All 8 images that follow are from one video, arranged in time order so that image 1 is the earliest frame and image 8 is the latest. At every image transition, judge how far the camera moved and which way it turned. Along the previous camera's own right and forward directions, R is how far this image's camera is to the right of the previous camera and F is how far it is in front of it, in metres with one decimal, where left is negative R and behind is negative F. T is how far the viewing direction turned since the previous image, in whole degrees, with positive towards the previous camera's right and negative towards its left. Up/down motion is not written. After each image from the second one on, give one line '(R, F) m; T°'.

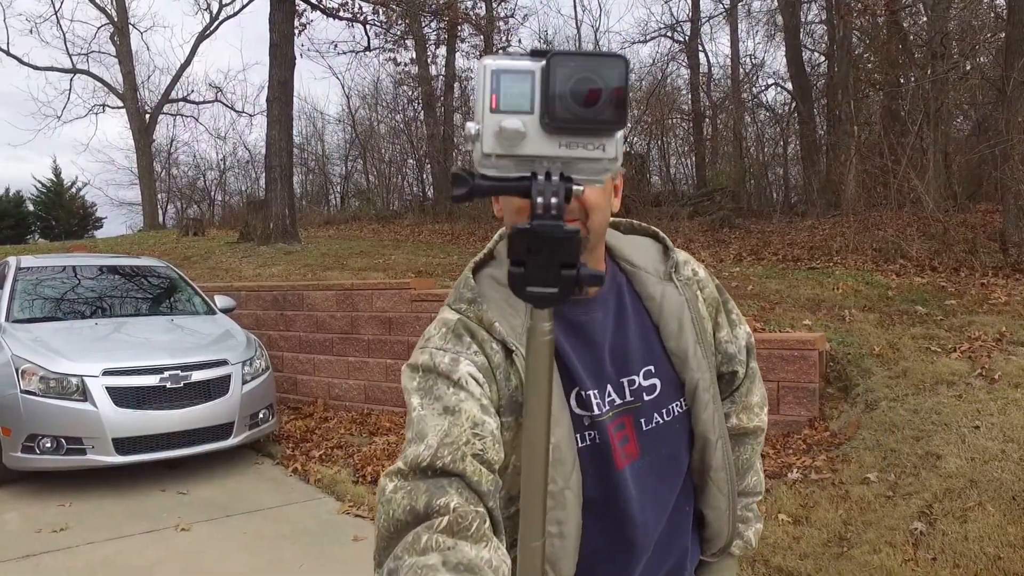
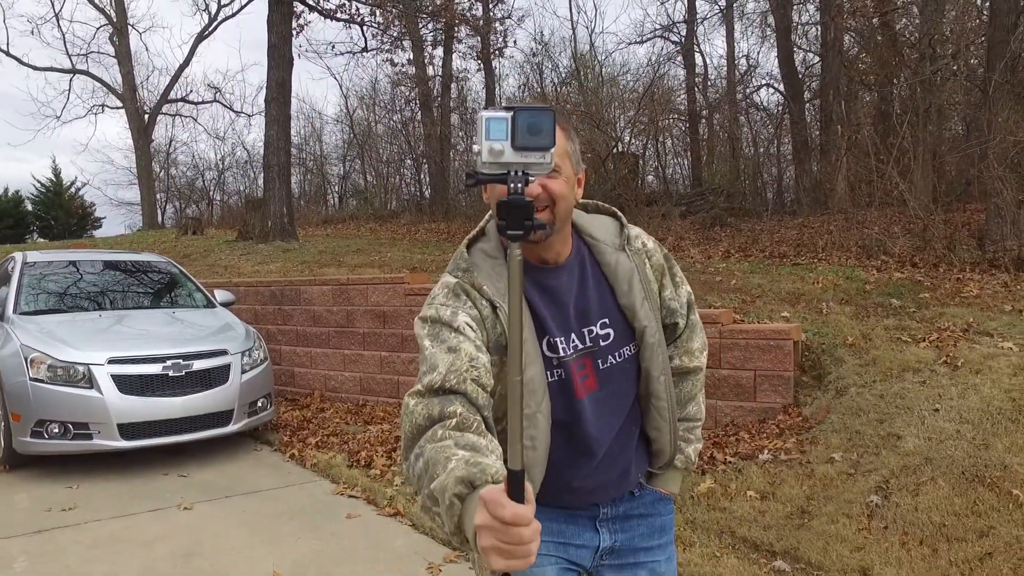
(+0.1, -0.2) m; 0°
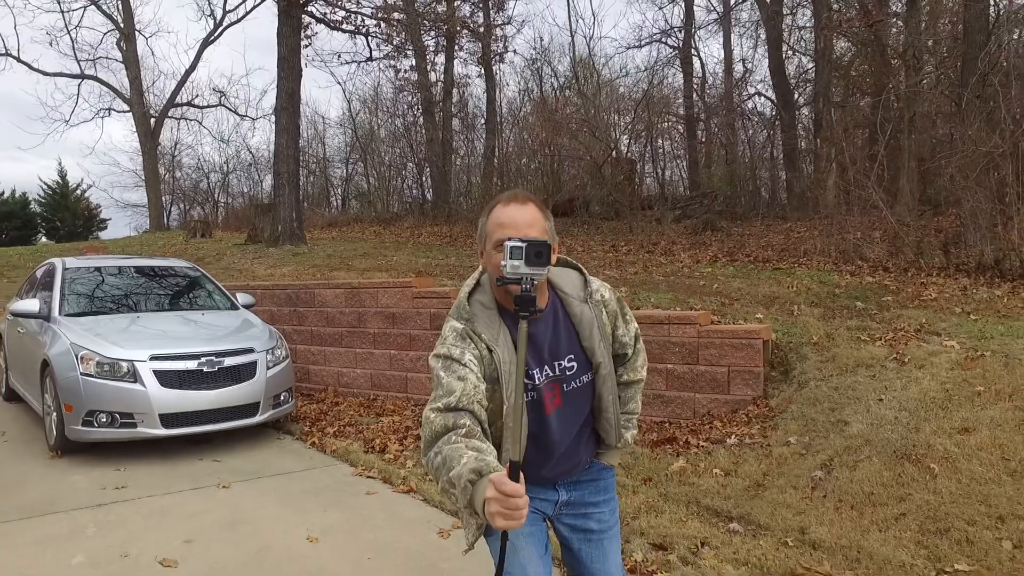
(0.0, -0.6) m; 0°
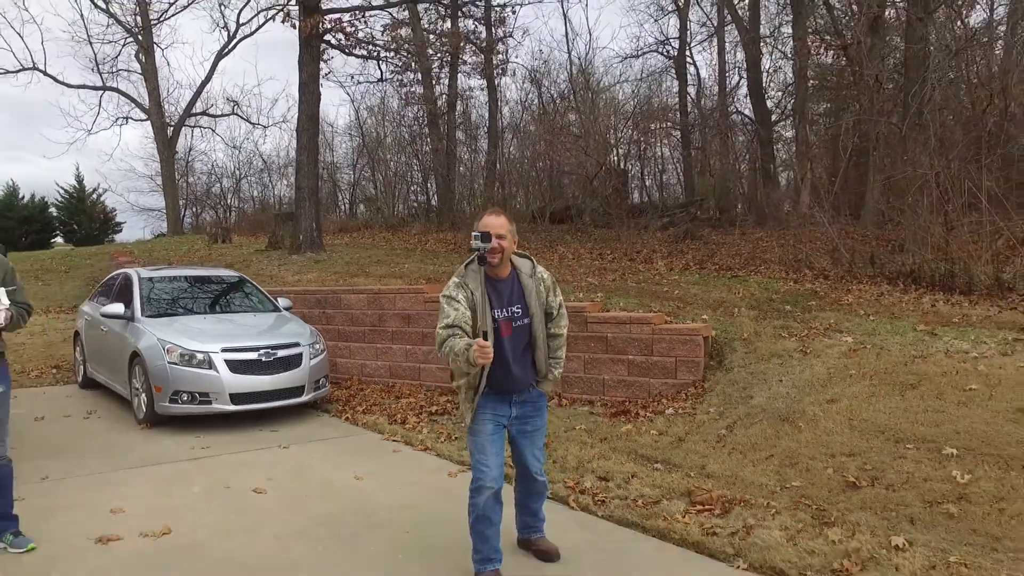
(+0.1, -1.4) m; 0°
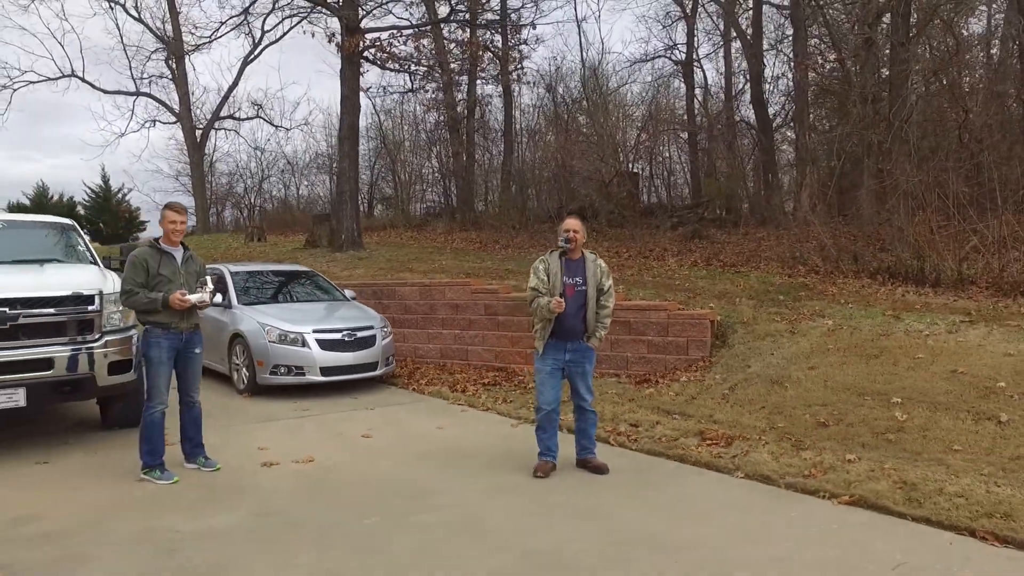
(-0.3, -1.4) m; 0°
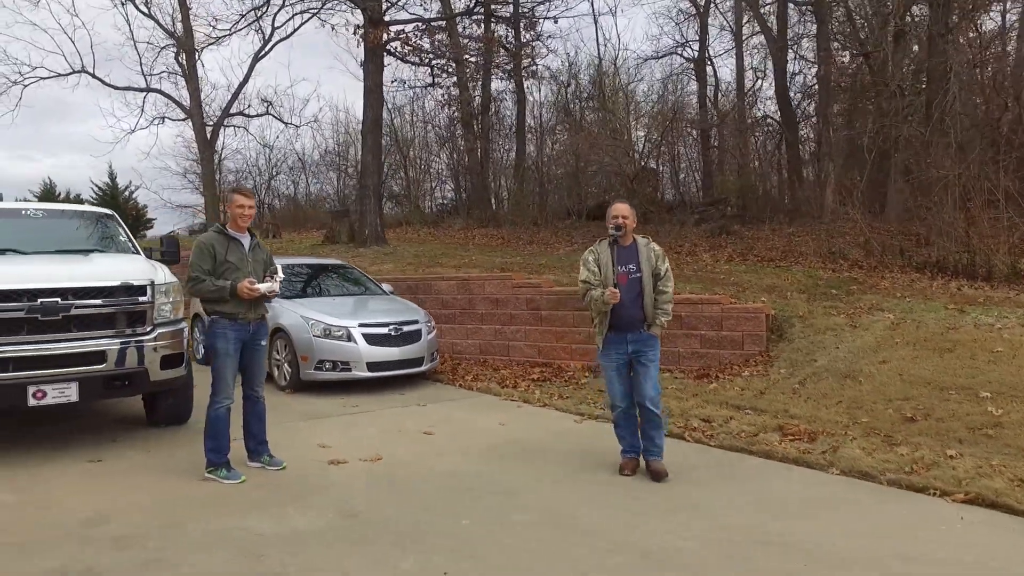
(-0.5, +0.2) m; 0°
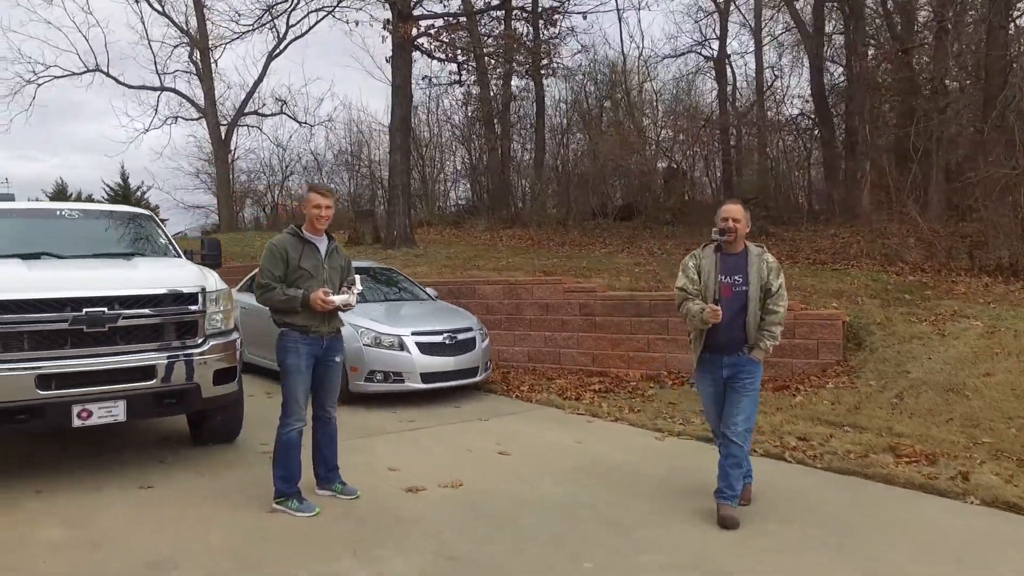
(-0.5, +0.4) m; 0°
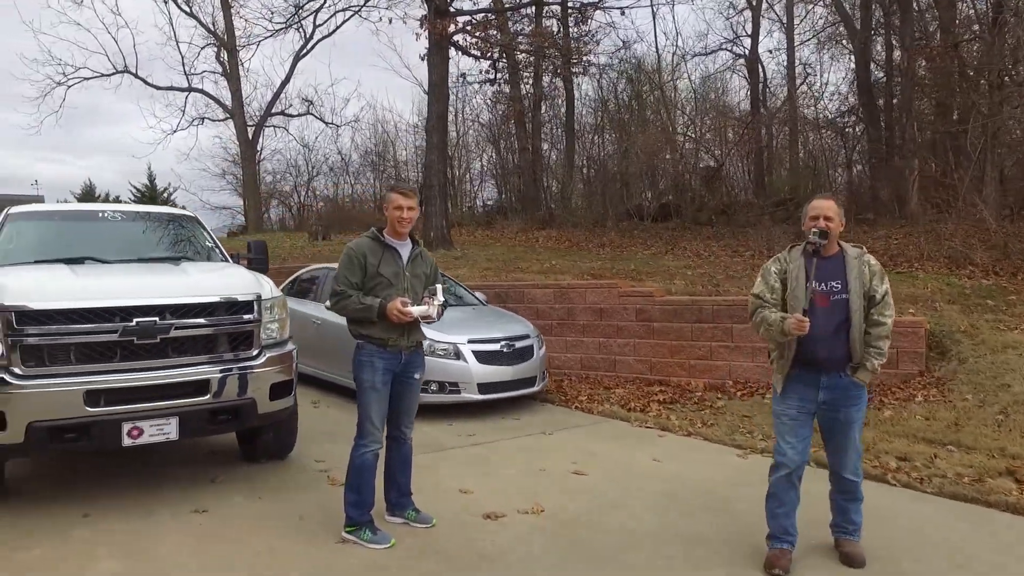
(-0.3, +0.4) m; -1°
